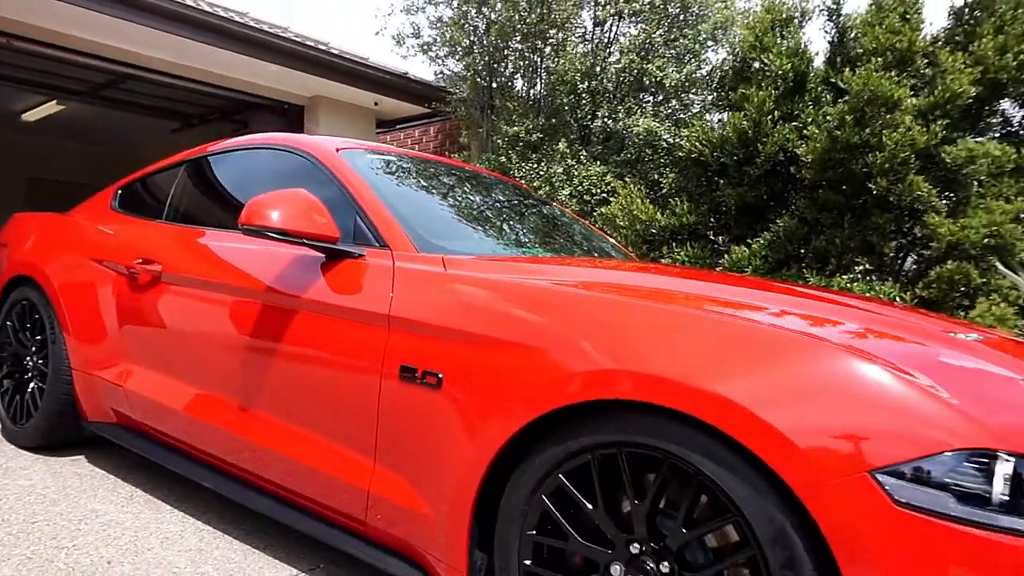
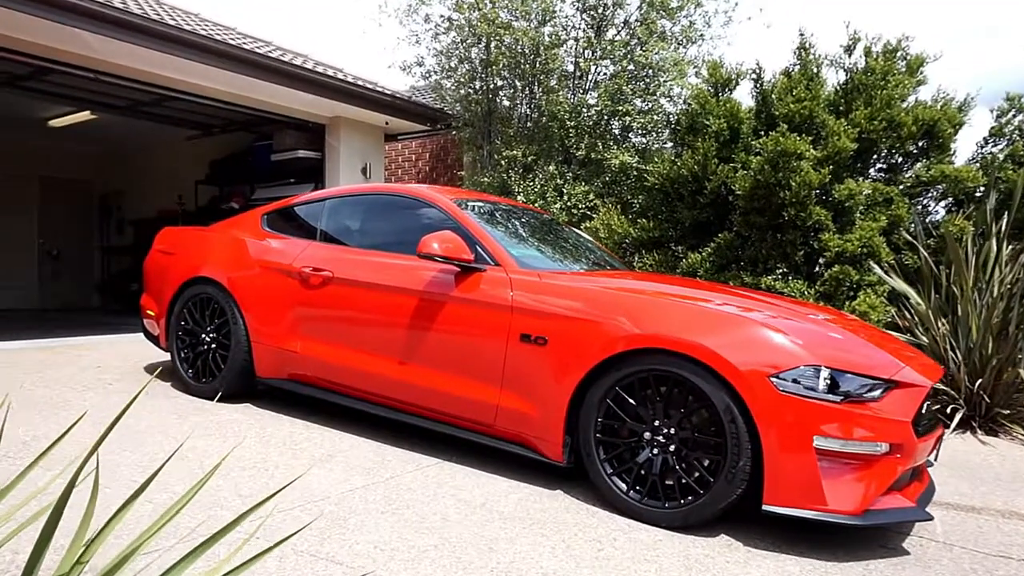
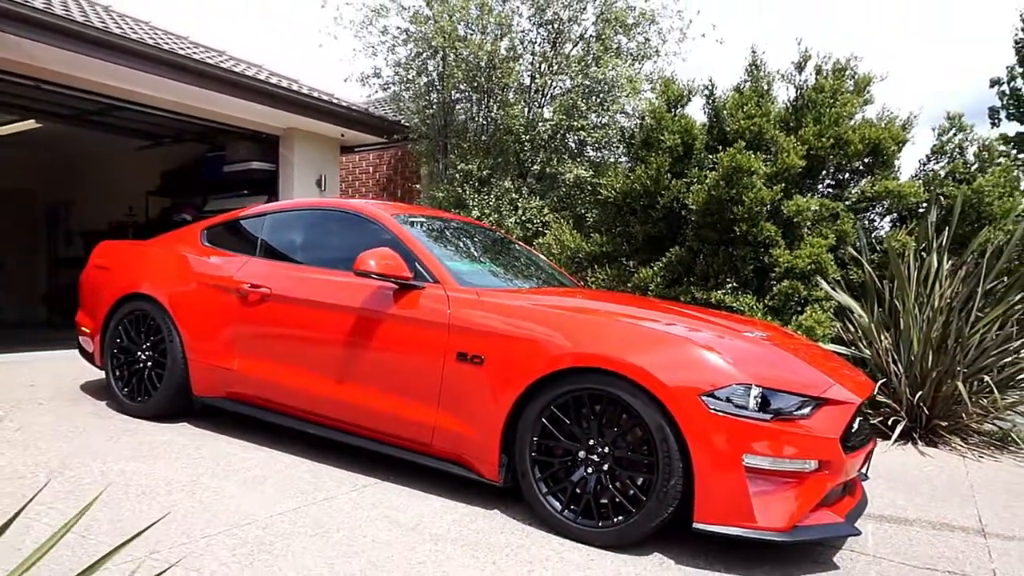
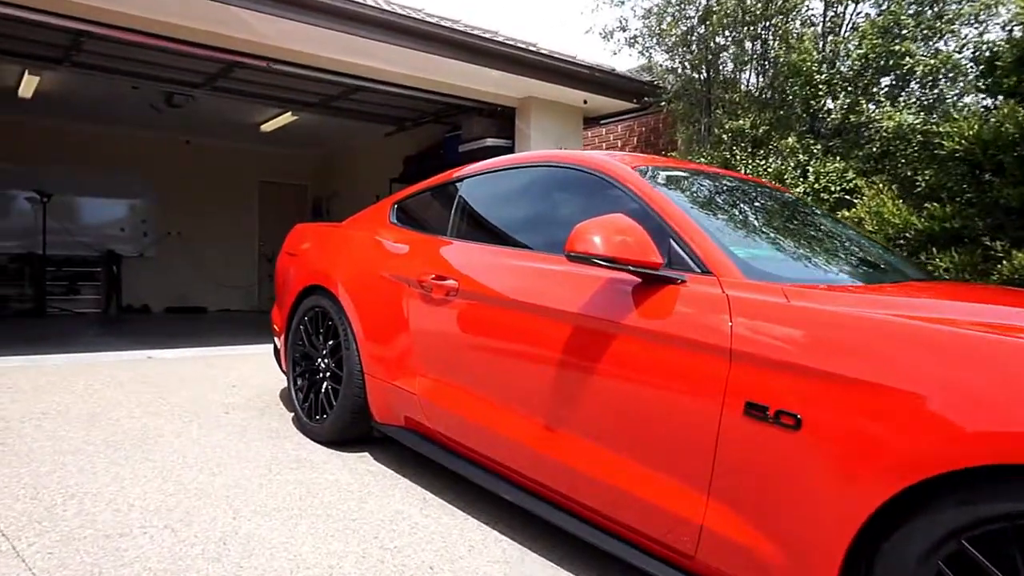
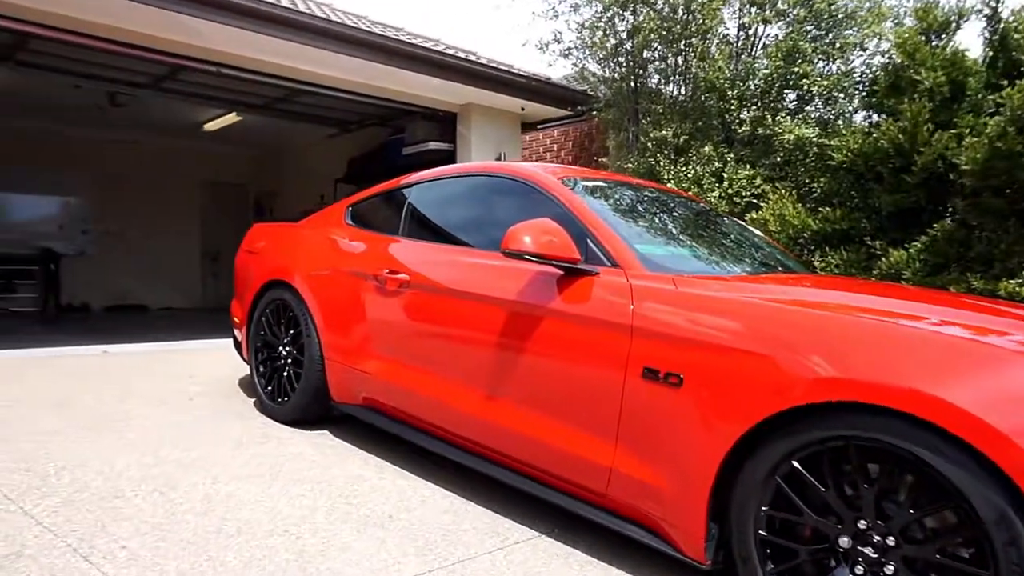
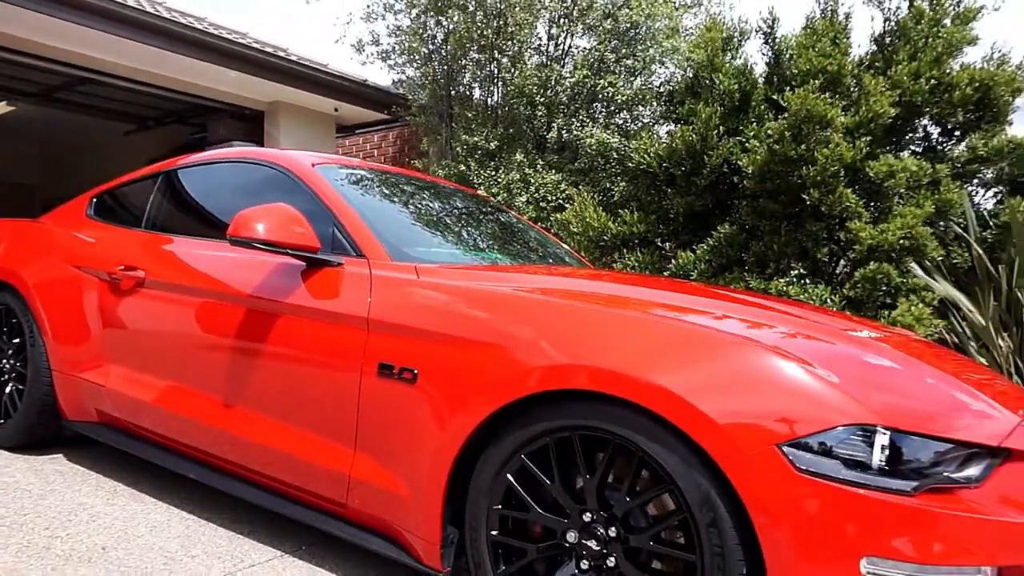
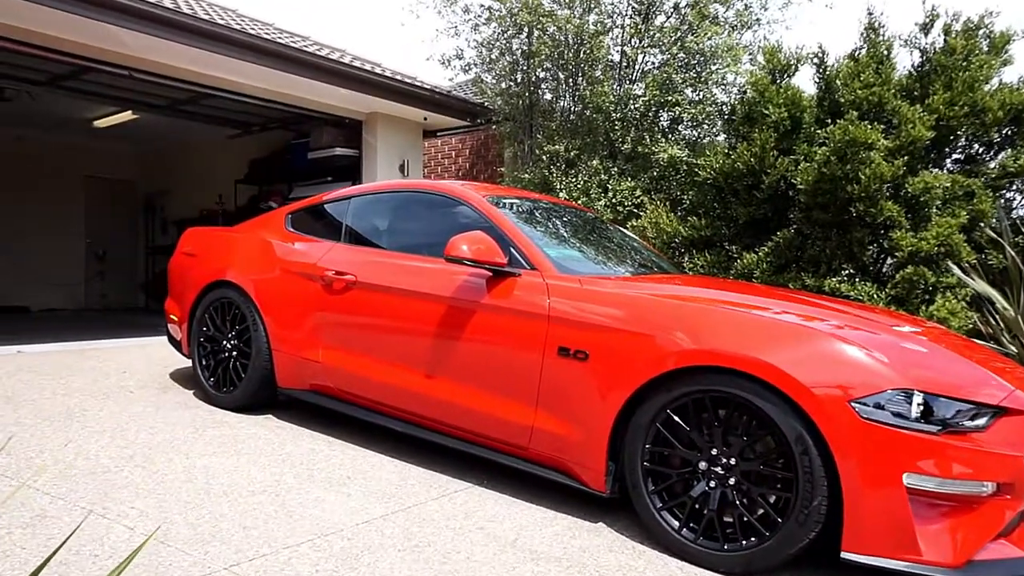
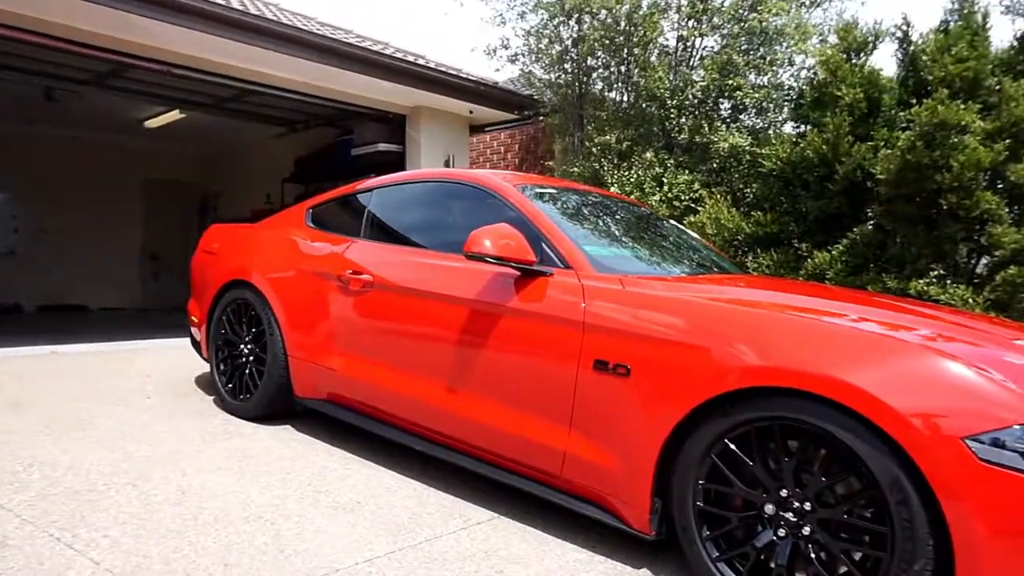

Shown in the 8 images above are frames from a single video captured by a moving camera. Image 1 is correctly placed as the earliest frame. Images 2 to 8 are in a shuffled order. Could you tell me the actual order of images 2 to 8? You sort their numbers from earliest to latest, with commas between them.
6, 3, 2, 7, 8, 5, 4
